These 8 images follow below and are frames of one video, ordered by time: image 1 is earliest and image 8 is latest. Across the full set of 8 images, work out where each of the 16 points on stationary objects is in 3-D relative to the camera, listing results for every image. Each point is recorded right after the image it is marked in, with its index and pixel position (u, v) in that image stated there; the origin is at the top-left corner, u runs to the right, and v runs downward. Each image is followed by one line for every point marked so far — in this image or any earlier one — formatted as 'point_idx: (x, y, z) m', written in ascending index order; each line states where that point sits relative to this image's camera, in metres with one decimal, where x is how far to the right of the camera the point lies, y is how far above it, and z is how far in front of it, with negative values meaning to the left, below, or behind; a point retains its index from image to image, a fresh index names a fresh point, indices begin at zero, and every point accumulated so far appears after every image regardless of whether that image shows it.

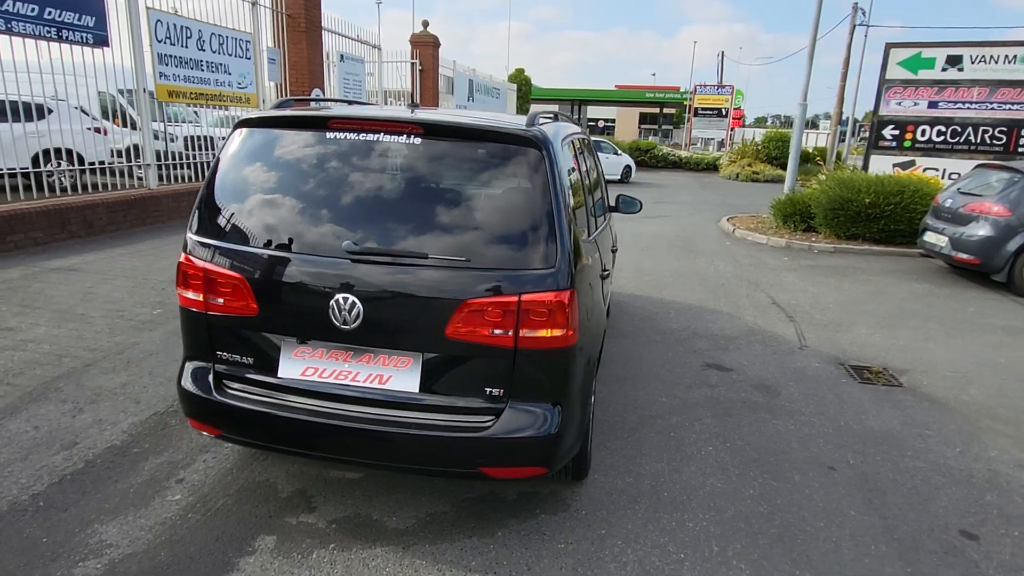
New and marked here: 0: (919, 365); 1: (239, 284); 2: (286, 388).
0: (+3.4, -0.7, +5.3) m
1: (-1.1, 0.0, +2.6) m
2: (-1.0, -0.4, +2.6) m
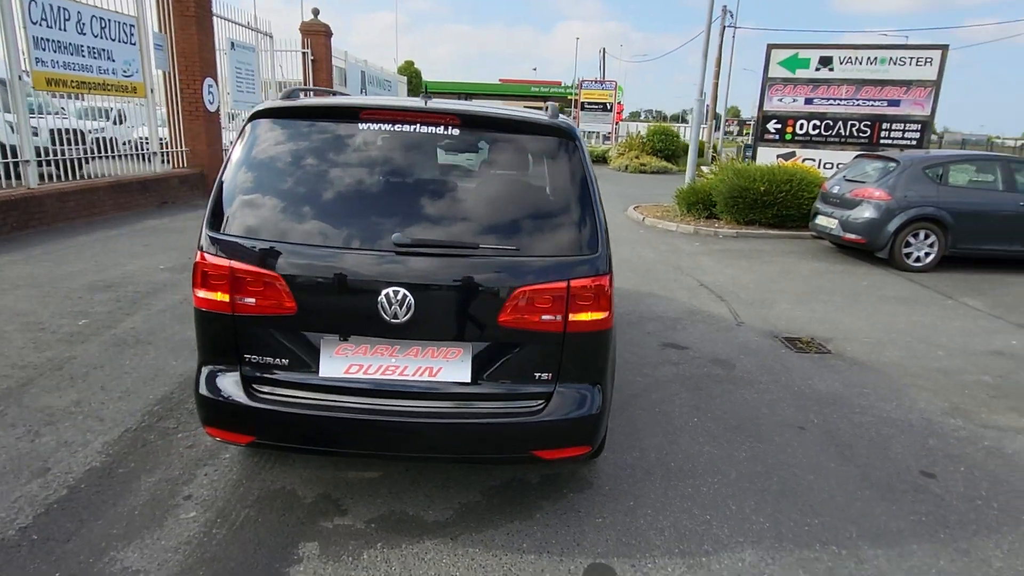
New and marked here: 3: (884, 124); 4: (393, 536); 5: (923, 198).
0: (+3.1, -0.4, +6.0) m
1: (-0.9, 0.0, +2.5) m
2: (-0.8, -0.4, +2.5) m
3: (+7.6, +3.3, +12.9) m
4: (-0.5, -1.1, +2.7) m
5: (+5.5, +1.2, +8.5) m
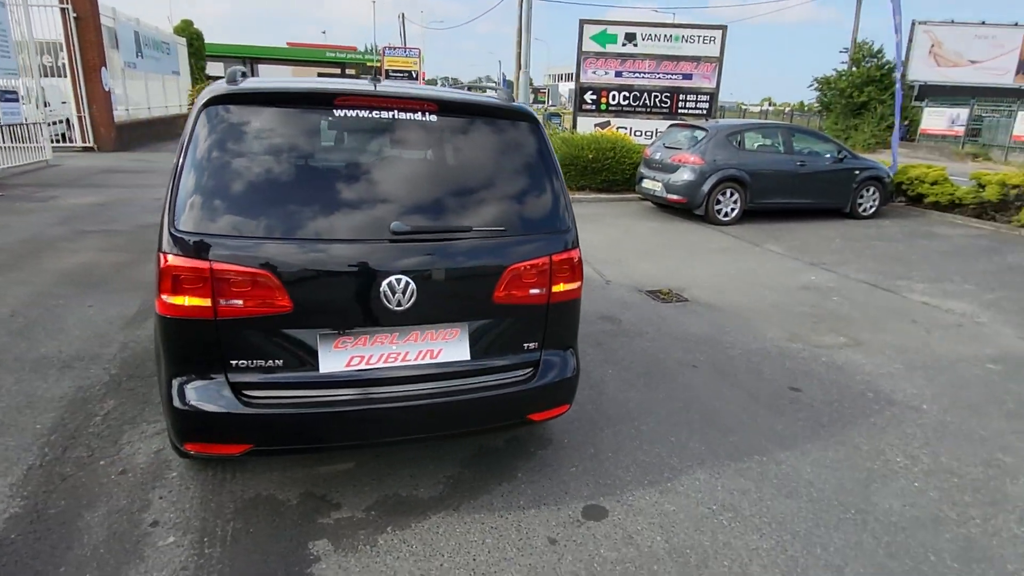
0: (+1.9, +0.1, +6.9) m
1: (-0.9, 0.0, +2.4) m
2: (-0.8, -0.4, +2.5) m
3: (+3.9, +4.5, +14.6) m
4: (-0.5, -1.0, +2.8) m
5: (+3.4, +2.0, +9.9) m
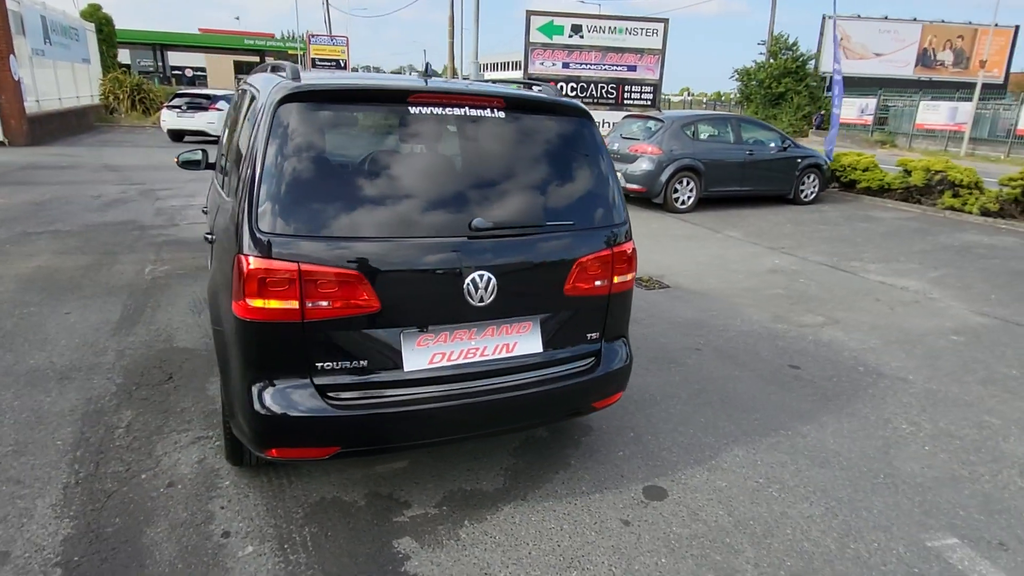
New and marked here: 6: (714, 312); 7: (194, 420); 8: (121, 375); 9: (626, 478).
0: (+1.7, +0.2, +7.1) m
1: (-0.6, 0.0, +2.3) m
2: (-0.5, -0.4, +2.5) m
3: (+2.7, +4.8, +15.0) m
4: (-0.2, -1.0, +2.8) m
5: (+2.8, +2.2, +10.3) m
6: (+1.8, -0.2, +5.7) m
7: (-1.7, -0.7, +3.5) m
8: (-2.5, -0.6, +4.0) m
9: (+0.6, -0.9, +3.1) m
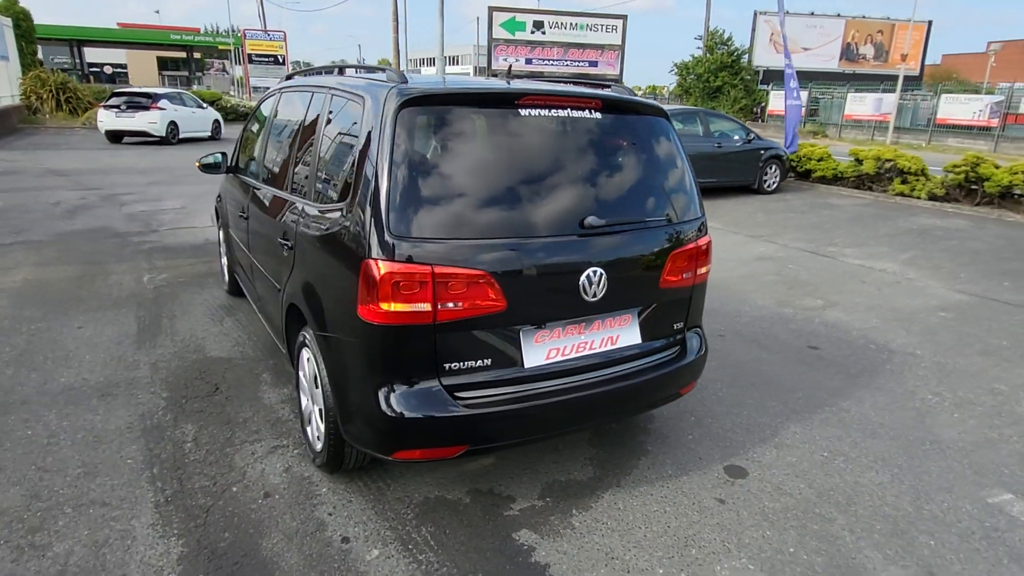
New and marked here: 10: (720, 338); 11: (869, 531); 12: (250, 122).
0: (+1.7, +0.3, +7.4) m
1: (-0.1, 0.0, +2.4) m
2: (0.0, -0.4, +2.5) m
3: (+1.8, +5.0, +15.2) m
4: (+0.3, -1.0, +2.9) m
5: (+2.4, +2.4, +10.6) m
6: (+2.0, -0.1, +6.0) m
7: (-1.4, -0.8, +3.4) m
8: (-2.1, -0.6, +3.8) m
9: (+1.0, -0.9, +3.2) m
10: (+1.6, -0.4, +5.0) m
11: (+1.5, -1.1, +2.7) m
12: (-1.9, +1.3, +4.8) m
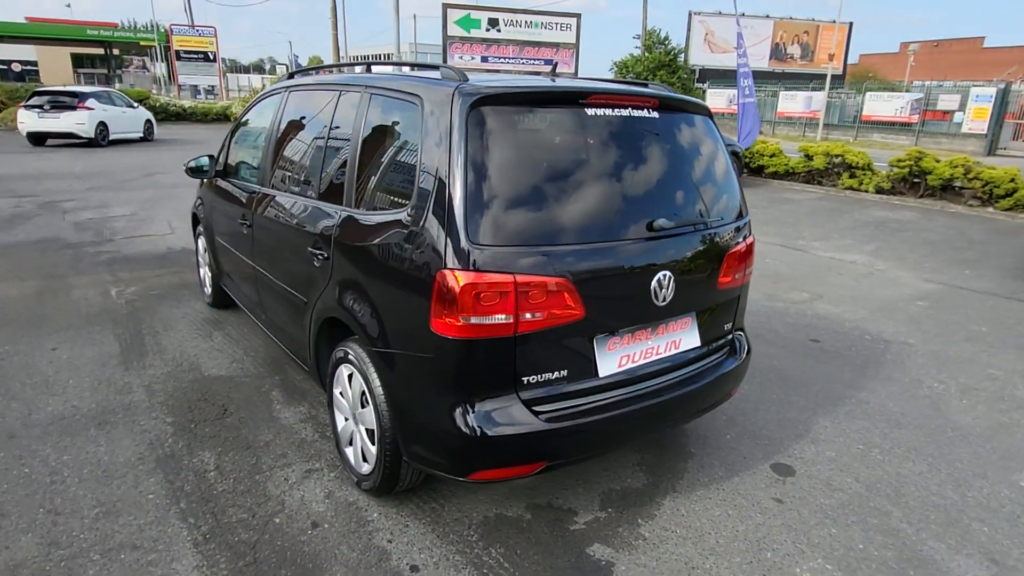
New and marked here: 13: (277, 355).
0: (+1.5, +0.3, +7.4) m
1: (+0.2, 0.0, +2.3) m
2: (+0.3, -0.4, +2.4) m
3: (+0.7, +5.0, +15.2) m
4: (+0.6, -1.0, +2.8) m
5: (+1.9, +2.5, +10.7) m
6: (+1.9, -0.1, +6.1) m
7: (-1.1, -0.8, +3.2) m
8: (-1.9, -0.7, +3.5) m
9: (+1.2, -0.9, +3.2) m
10: (+1.7, -0.4, +5.0) m
11: (+1.8, -1.0, +2.8) m
12: (-1.9, +1.2, +4.5) m
13: (-1.6, -0.5, +4.3) m
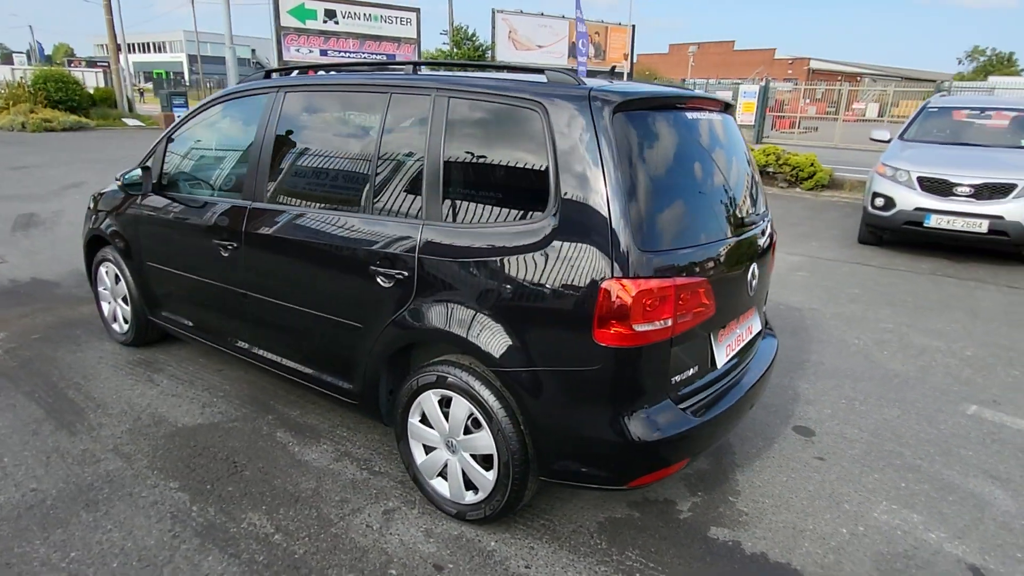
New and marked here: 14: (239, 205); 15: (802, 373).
0: (+0.5, +0.4, +7.7) m
1: (+0.7, 0.0, +2.3) m
2: (+0.8, -0.4, +2.5) m
3: (-3.0, +5.0, +14.8) m
4: (+1.0, -1.0, +3.0) m
5: (-0.3, +2.5, +10.8) m
6: (+1.3, +0.1, +6.5) m
7: (-0.7, -1.0, +2.9) m
8: (-1.6, -0.9, +3.0) m
9: (+1.5, -0.8, +3.6) m
10: (+1.4, -0.3, +5.4) m
11: (+2.2, -0.9, +3.3) m
12: (-2.1, +1.0, +3.9) m
13: (-1.6, -0.6, +3.8) m
14: (-1.5, +0.4, +3.4) m
15: (+2.0, -0.6, +4.3) m
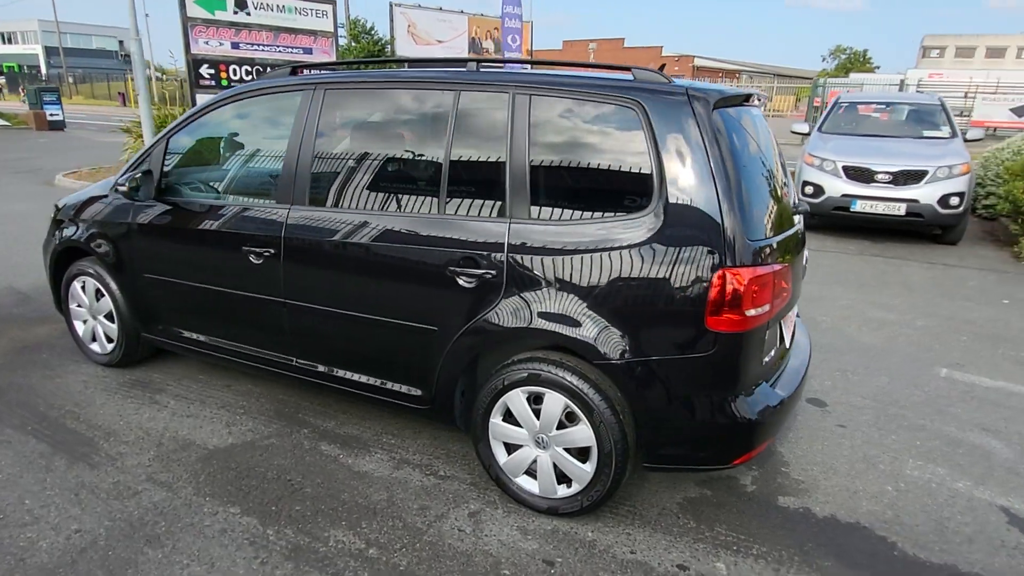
0: (0.0, +0.5, +7.7) m
1: (+1.1, +0.1, +2.5) m
2: (+1.2, -0.3, +2.7) m
3: (-4.7, +4.9, +14.2) m
4: (+1.3, -0.9, +3.2) m
5: (-1.4, +2.6, +10.7) m
6: (+1.0, +0.2, +6.7) m
7: (-0.4, -1.0, +2.8) m
8: (-1.3, -0.9, +2.8) m
9: (+1.7, -0.7, +3.9) m
10: (+1.3, -0.2, +5.7) m
11: (+2.5, -0.8, +3.7) m
12: (-1.9, +0.9, +3.6) m
13: (-1.4, -0.7, +3.6) m
14: (-1.2, +0.4, +3.2) m
15: (+2.1, -0.5, +4.7) m
